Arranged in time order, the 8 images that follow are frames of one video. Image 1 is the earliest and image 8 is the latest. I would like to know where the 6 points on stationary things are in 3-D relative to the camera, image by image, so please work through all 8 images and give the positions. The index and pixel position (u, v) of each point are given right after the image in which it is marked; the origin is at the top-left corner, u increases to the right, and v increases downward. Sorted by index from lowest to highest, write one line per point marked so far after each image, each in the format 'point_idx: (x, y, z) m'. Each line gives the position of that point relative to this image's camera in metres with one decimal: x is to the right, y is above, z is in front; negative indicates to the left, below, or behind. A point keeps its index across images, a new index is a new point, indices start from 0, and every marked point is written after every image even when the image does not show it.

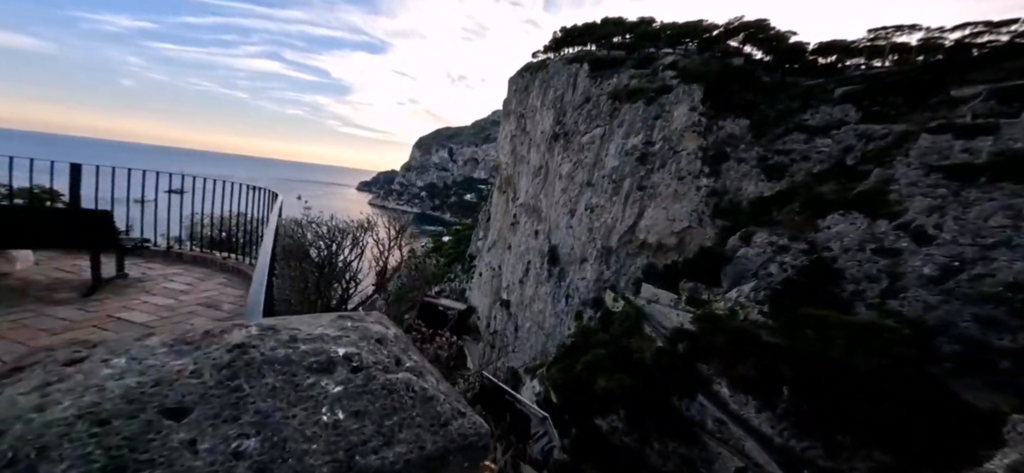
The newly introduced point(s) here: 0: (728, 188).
0: (+6.4, +1.5, +11.2) m
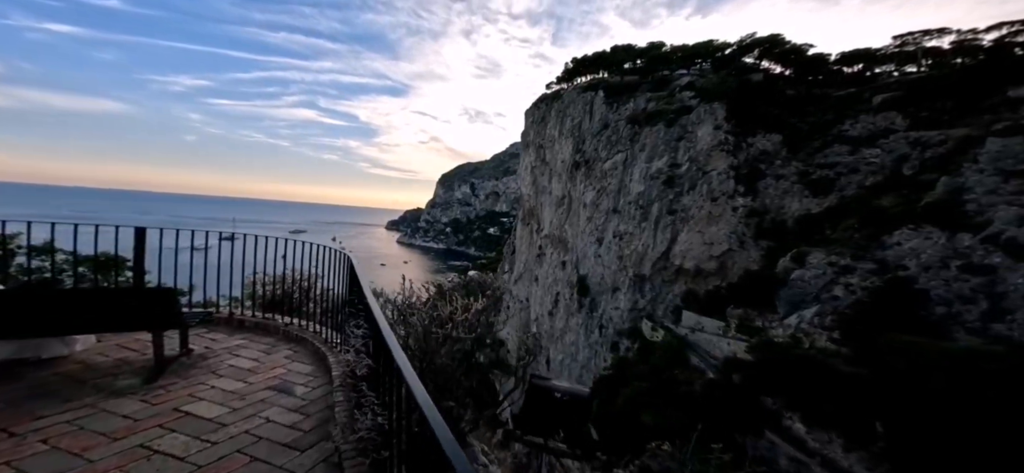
0: (+7.4, +0.9, +10.7) m
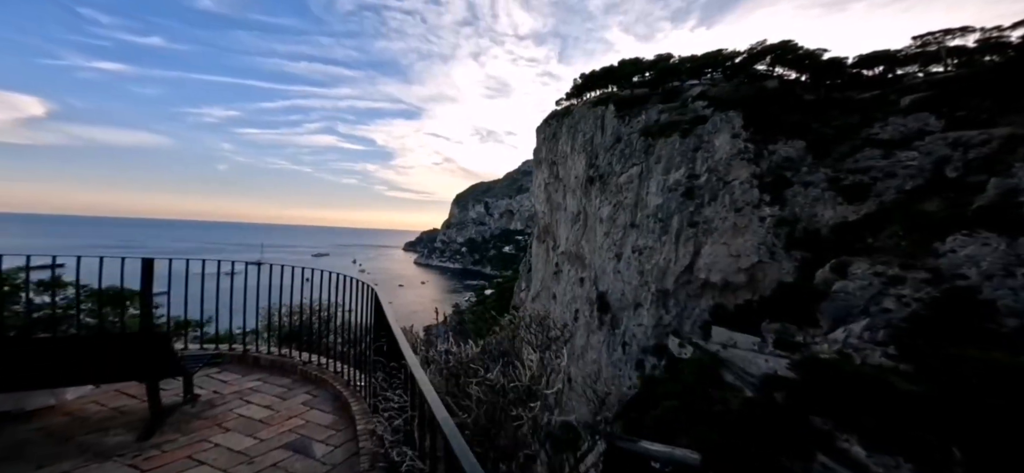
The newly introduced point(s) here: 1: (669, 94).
0: (+7.9, +0.6, +10.2) m
1: (+7.1, +6.5, +16.9) m
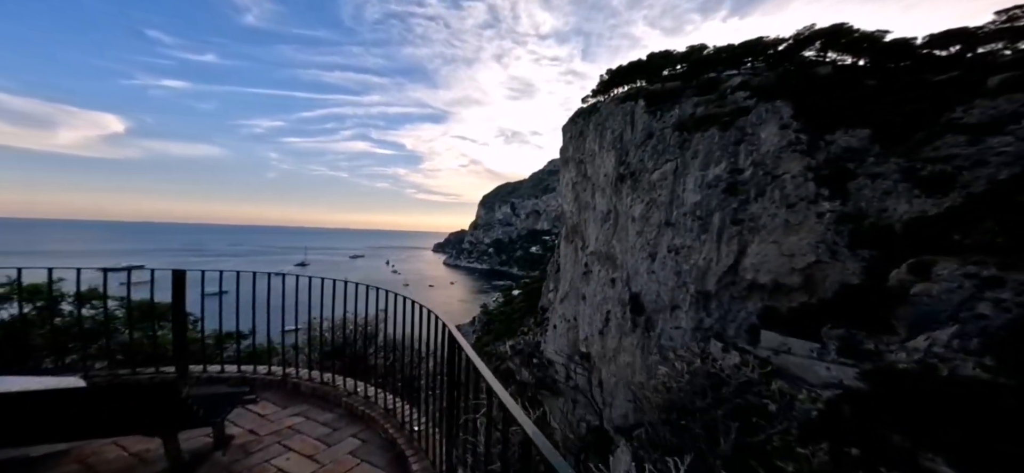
0: (+8.8, +0.7, +9.3) m
1: (+8.5, +6.5, +16.0) m
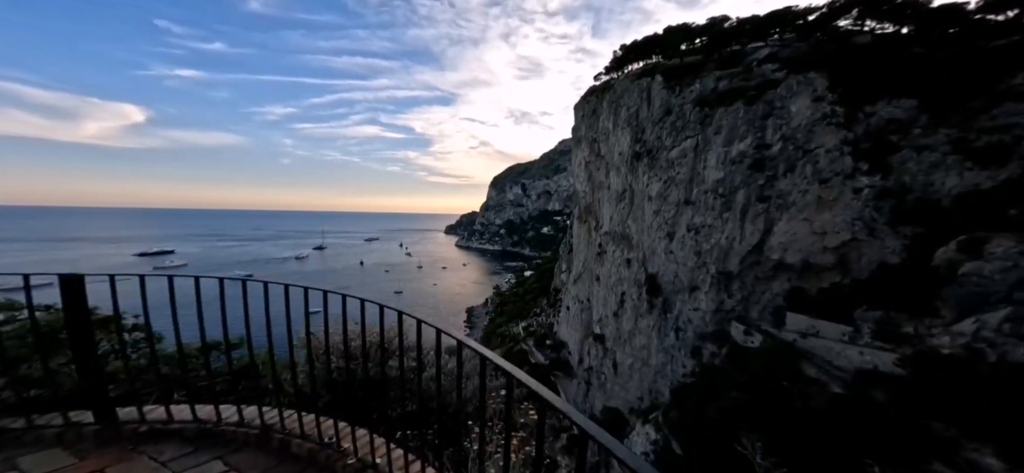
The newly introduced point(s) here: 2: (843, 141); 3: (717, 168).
0: (+9.3, +1.2, +8.7) m
1: (+9.1, +7.4, +15.2) m
2: (+9.0, +2.6, +10.0) m
3: (+7.5, +2.5, +13.0) m
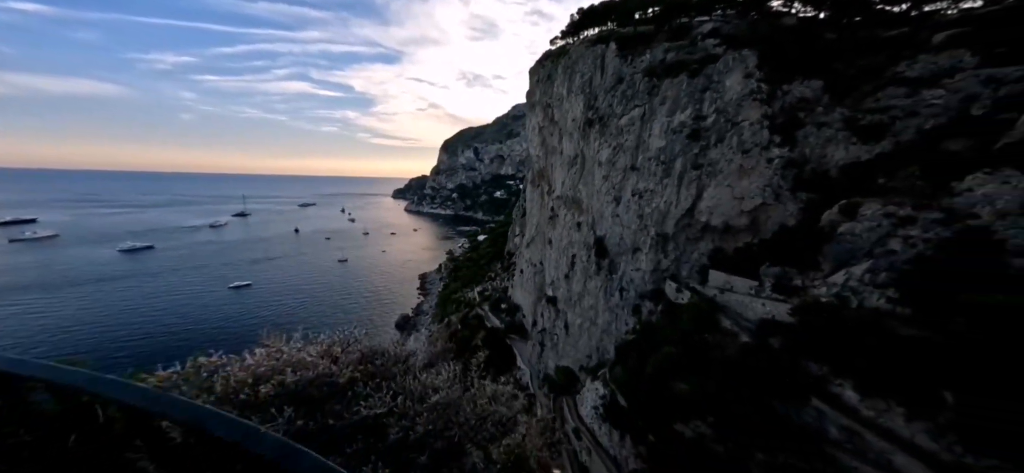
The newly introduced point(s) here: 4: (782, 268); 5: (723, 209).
0: (+8.0, +2.1, +9.9) m
1: (+7.1, +8.8, +15.8) m
2: (+7.5, +3.6, +11.0) m
3: (+5.7, +3.8, +13.8) m
4: (+7.0, -0.8, +9.6) m
5: (+6.5, +0.8, +11.4) m
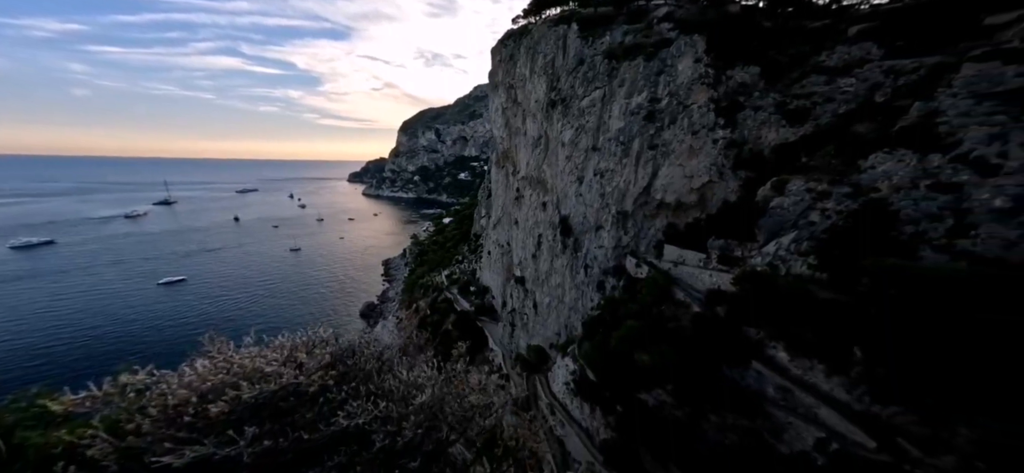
0: (+6.9, +2.8, +10.8) m
1: (+5.3, +9.8, +16.2) m
2: (+6.2, +4.3, +11.8) m
3: (+4.2, +4.6, +14.4) m
4: (+6.0, -0.1, +10.5) m
5: (+5.3, +1.5, +12.2) m
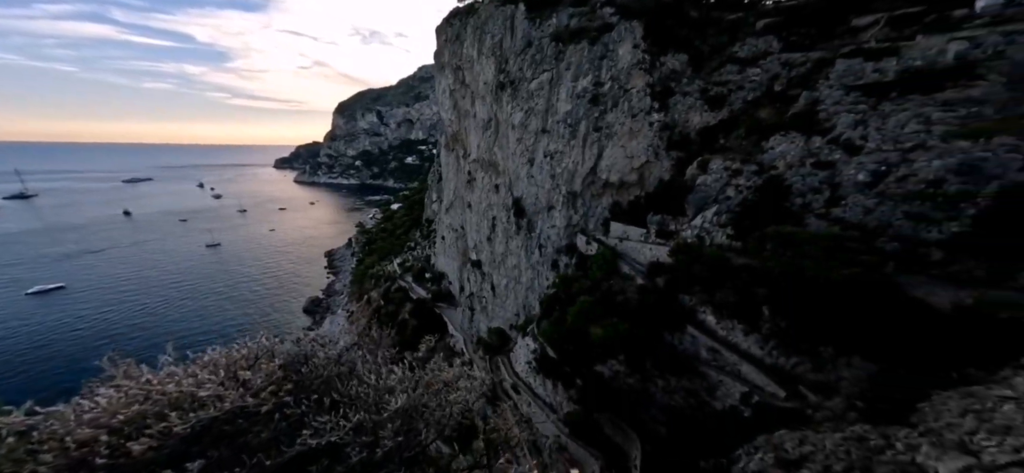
0: (+5.3, +3.6, +11.8) m
1: (+2.9, +10.7, +16.7) m
2: (+4.5, +5.1, +12.6) m
3: (+2.2, +5.5, +15.0) m
4: (+4.5, +0.6, +11.5) m
5: (+3.6, +2.3, +13.0) m
